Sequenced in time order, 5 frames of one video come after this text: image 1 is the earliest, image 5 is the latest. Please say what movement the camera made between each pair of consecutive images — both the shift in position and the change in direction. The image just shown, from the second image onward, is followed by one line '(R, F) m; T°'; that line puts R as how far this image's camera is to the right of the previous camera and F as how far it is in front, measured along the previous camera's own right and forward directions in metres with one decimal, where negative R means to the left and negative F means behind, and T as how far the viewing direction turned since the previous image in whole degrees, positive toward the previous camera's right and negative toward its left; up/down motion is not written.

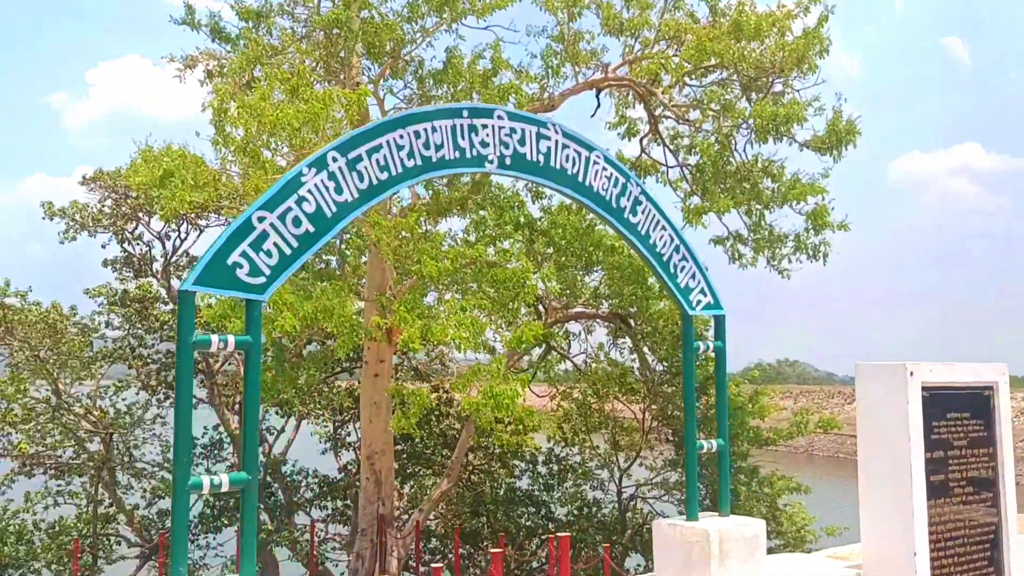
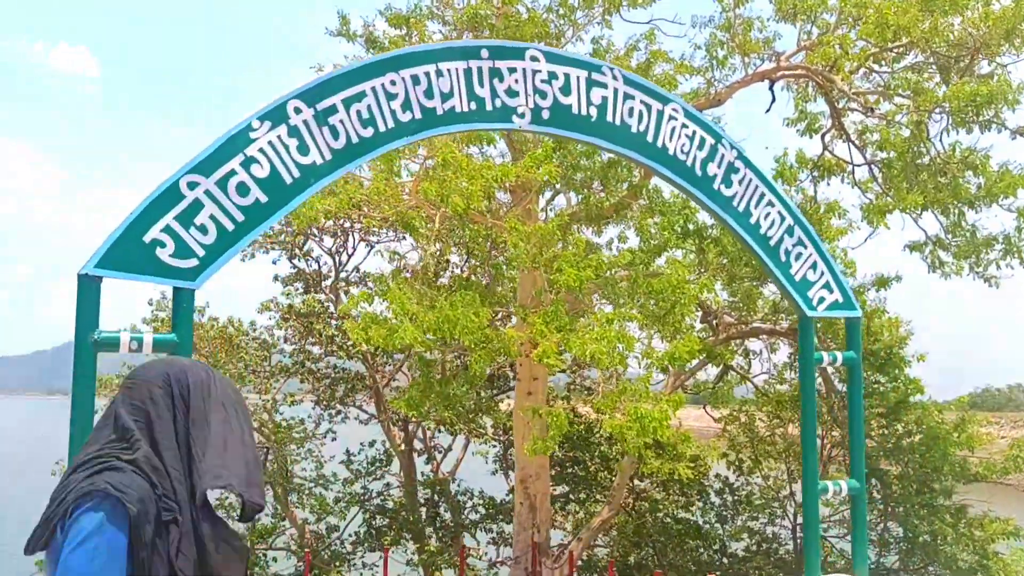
(+0.4, +0.8) m; -11°
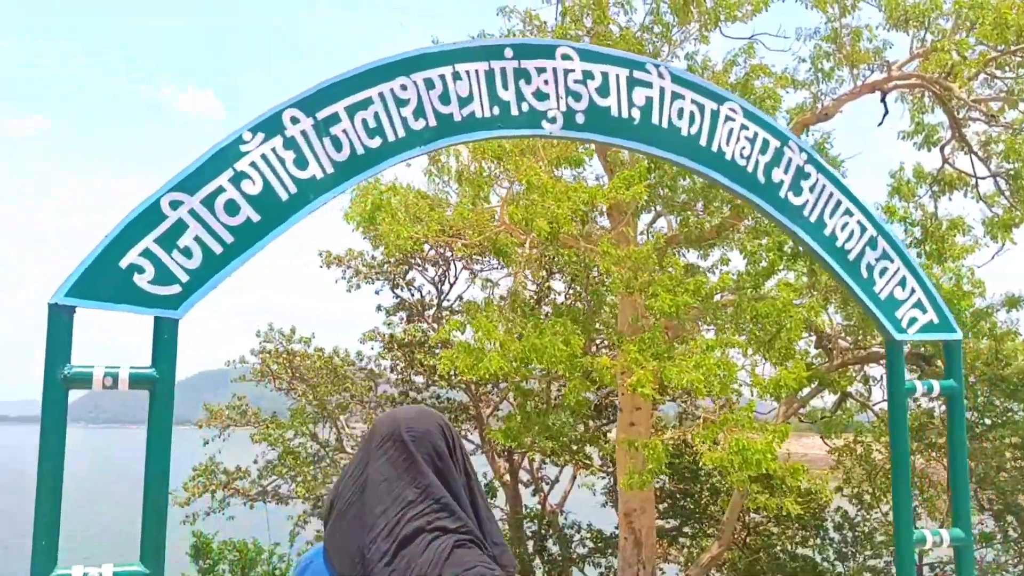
(+0.2, +0.3) m; -7°
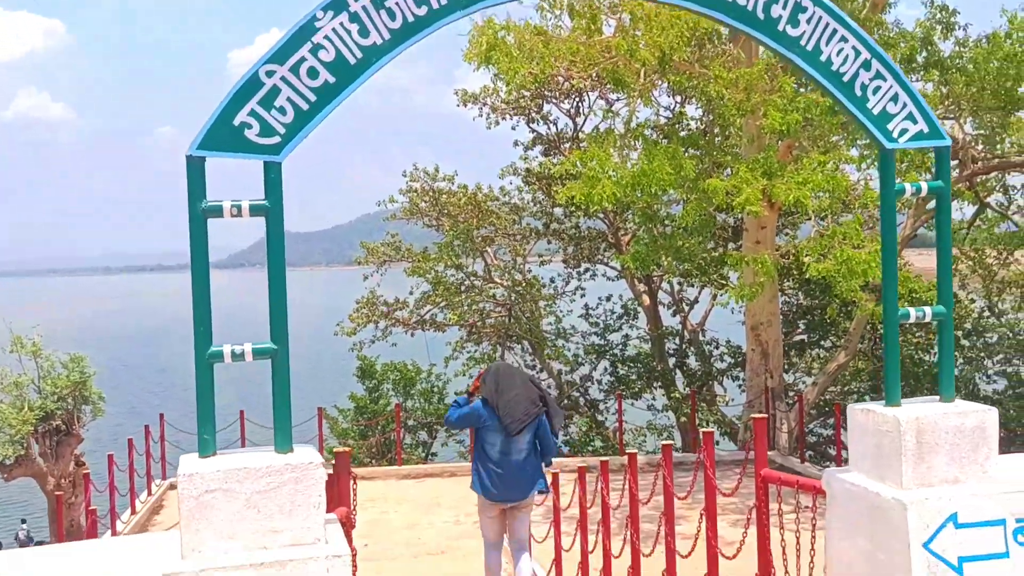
(+0.3, -0.5) m; -9°
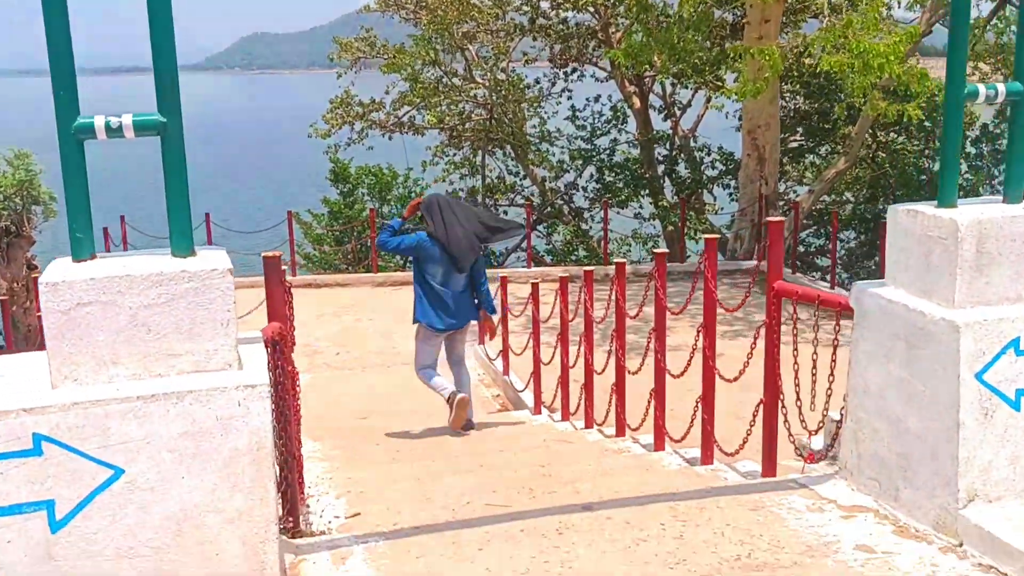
(0.0, +0.6) m; +1°
